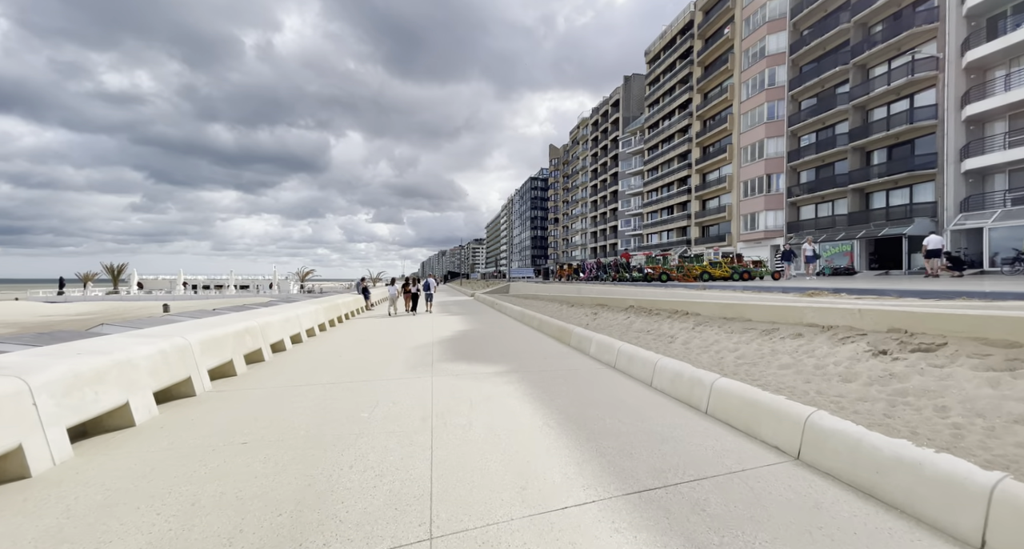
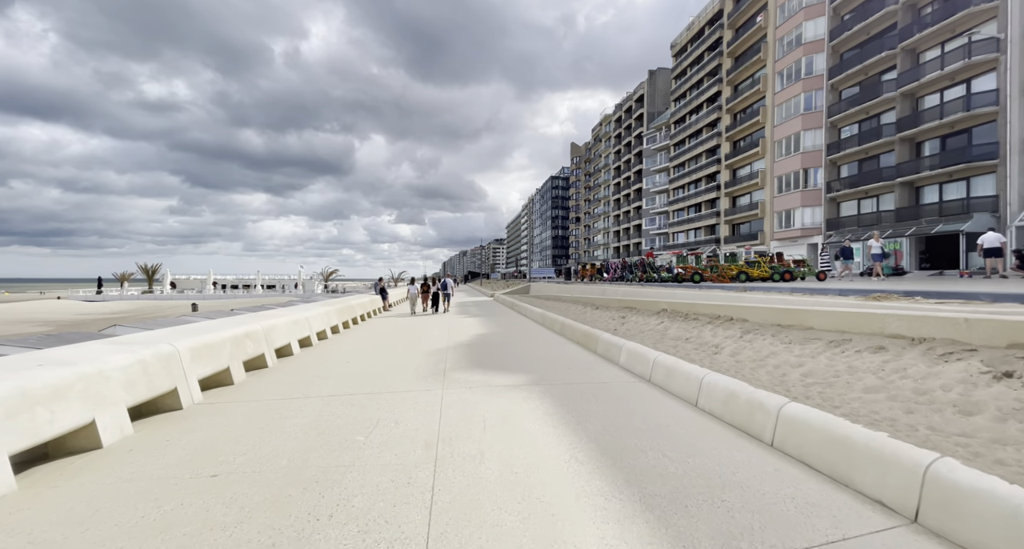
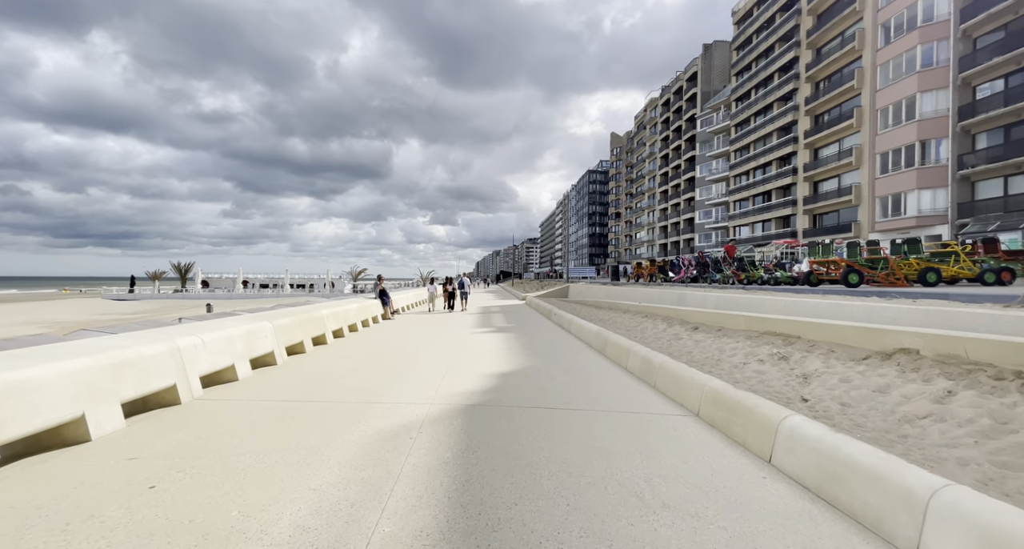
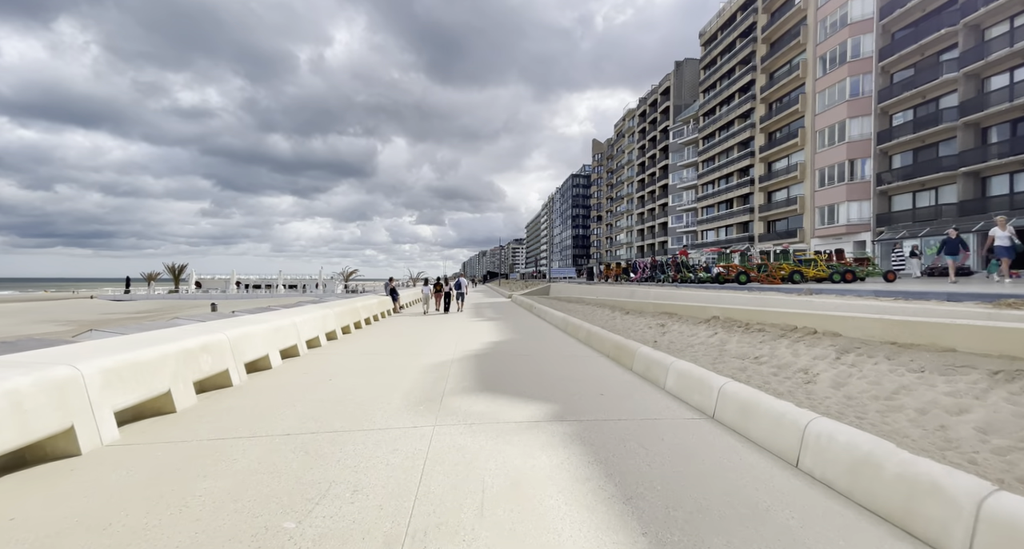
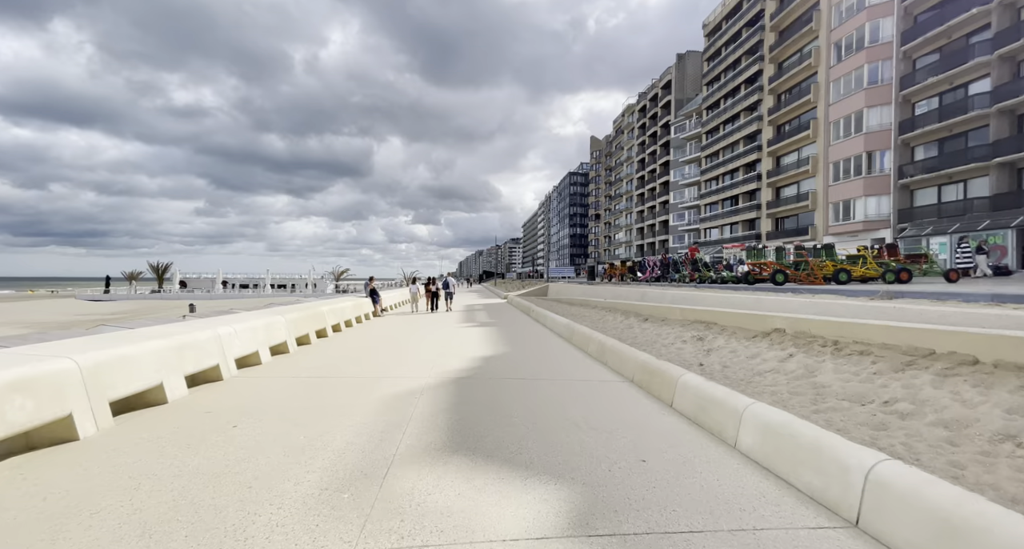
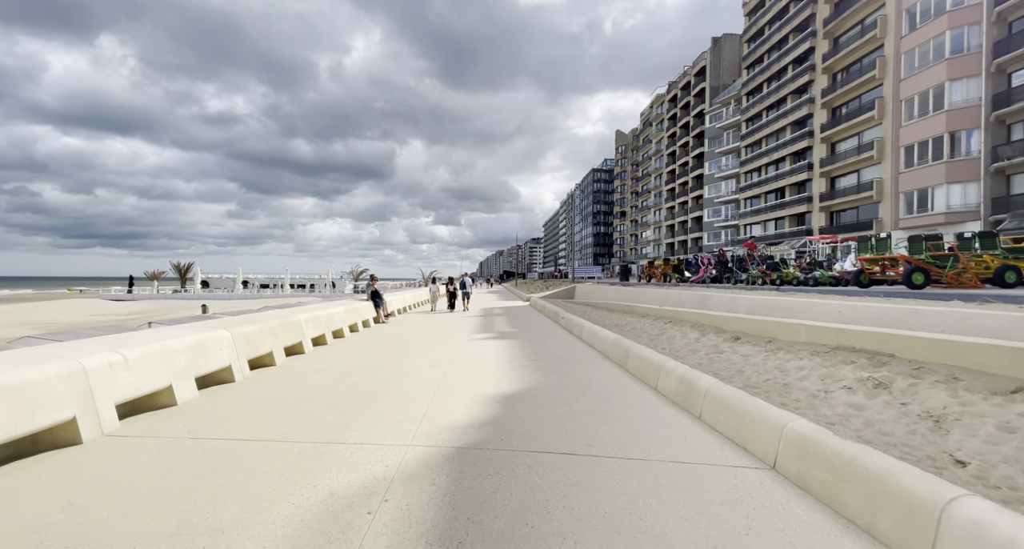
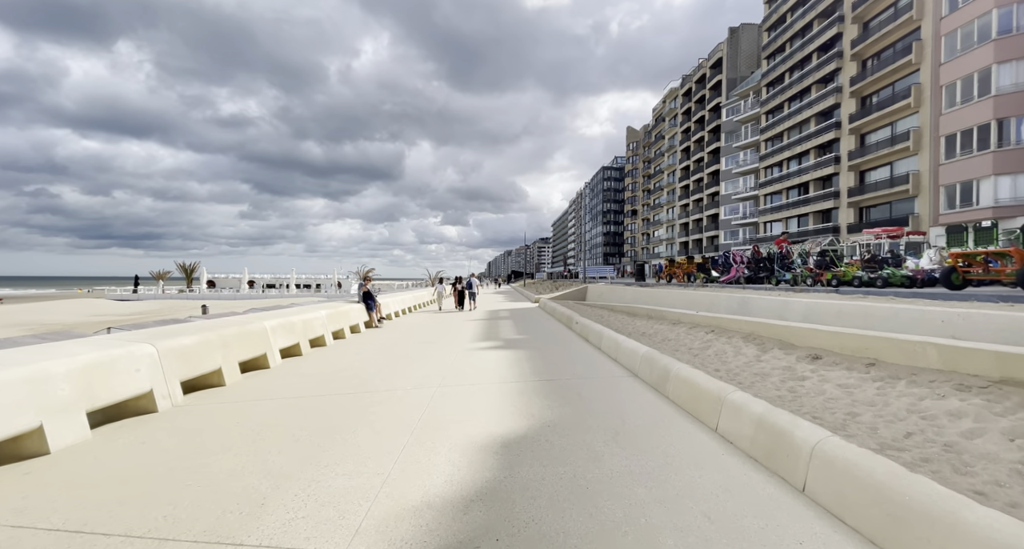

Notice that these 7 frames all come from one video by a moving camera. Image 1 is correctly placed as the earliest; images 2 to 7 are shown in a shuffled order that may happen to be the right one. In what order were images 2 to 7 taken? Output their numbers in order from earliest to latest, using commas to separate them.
2, 4, 5, 3, 6, 7
